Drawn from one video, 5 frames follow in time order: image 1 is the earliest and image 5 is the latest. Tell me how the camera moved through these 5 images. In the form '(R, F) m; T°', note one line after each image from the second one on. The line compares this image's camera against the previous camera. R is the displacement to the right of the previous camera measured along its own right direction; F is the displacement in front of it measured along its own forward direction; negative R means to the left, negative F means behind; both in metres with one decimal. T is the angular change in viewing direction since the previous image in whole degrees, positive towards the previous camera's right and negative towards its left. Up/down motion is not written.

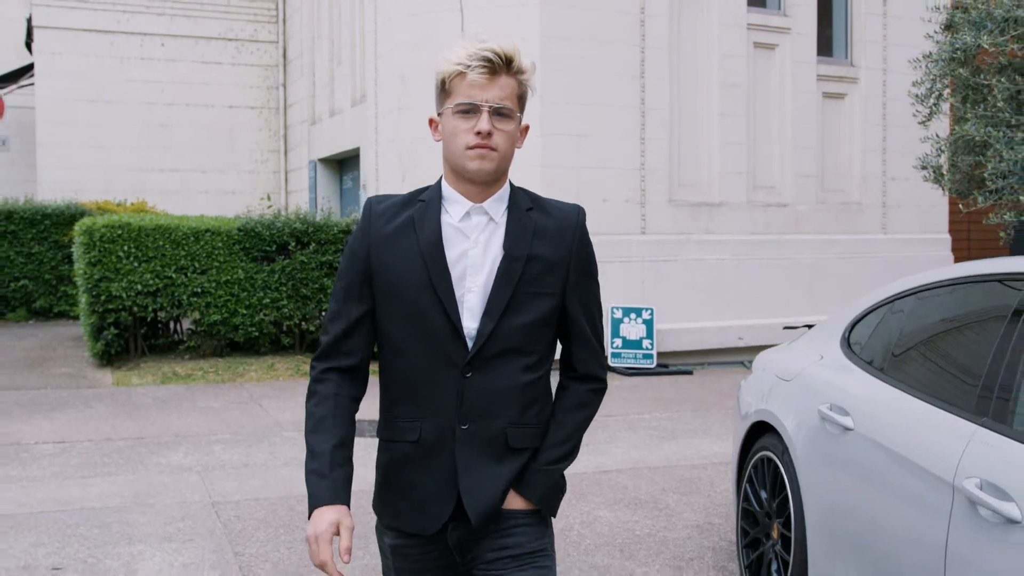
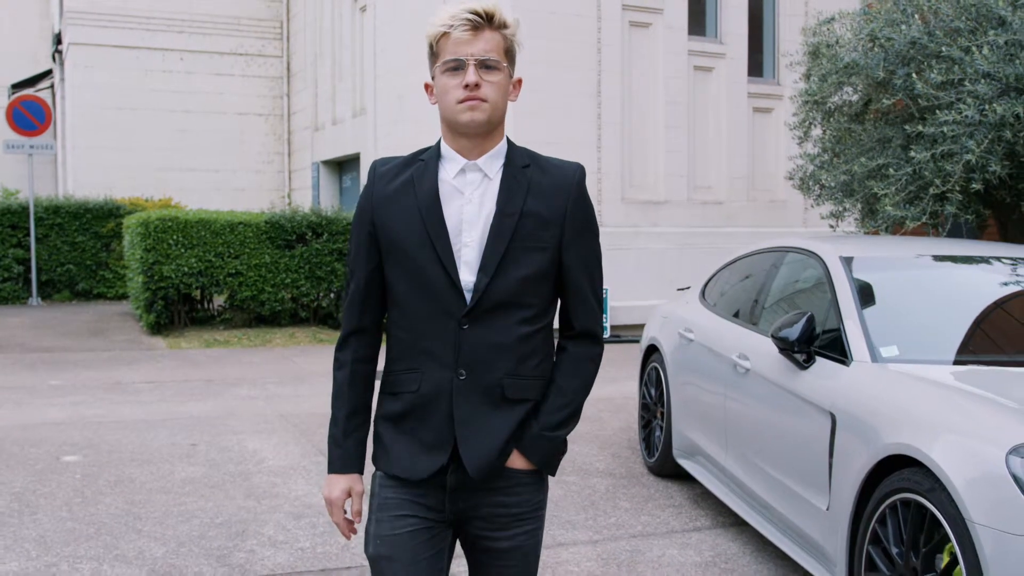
(0.0, -2.2) m; +1°
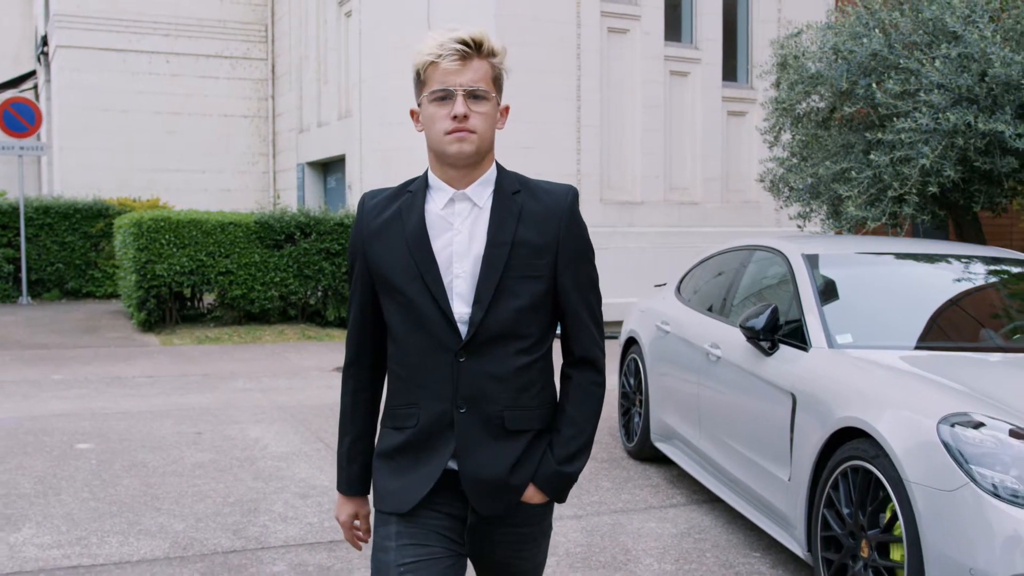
(-0.1, -0.4) m; +1°
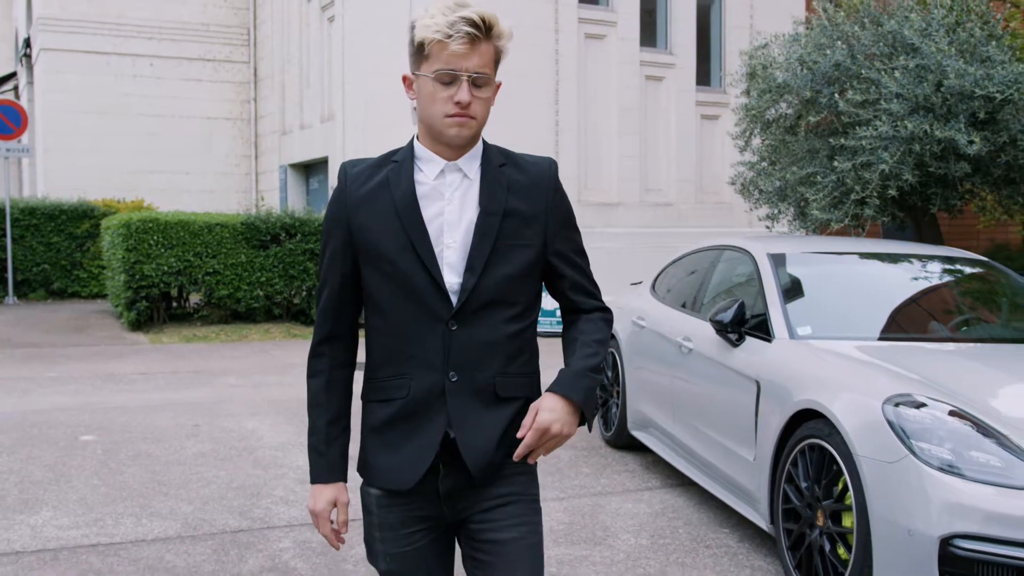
(-0.1, -0.4) m; +1°
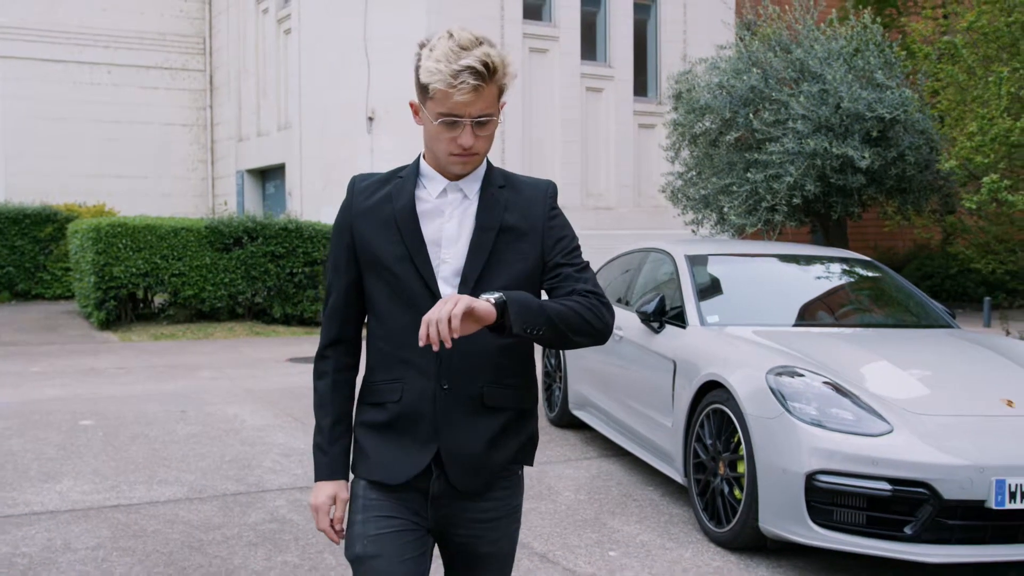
(-0.1, -0.9) m; +3°
